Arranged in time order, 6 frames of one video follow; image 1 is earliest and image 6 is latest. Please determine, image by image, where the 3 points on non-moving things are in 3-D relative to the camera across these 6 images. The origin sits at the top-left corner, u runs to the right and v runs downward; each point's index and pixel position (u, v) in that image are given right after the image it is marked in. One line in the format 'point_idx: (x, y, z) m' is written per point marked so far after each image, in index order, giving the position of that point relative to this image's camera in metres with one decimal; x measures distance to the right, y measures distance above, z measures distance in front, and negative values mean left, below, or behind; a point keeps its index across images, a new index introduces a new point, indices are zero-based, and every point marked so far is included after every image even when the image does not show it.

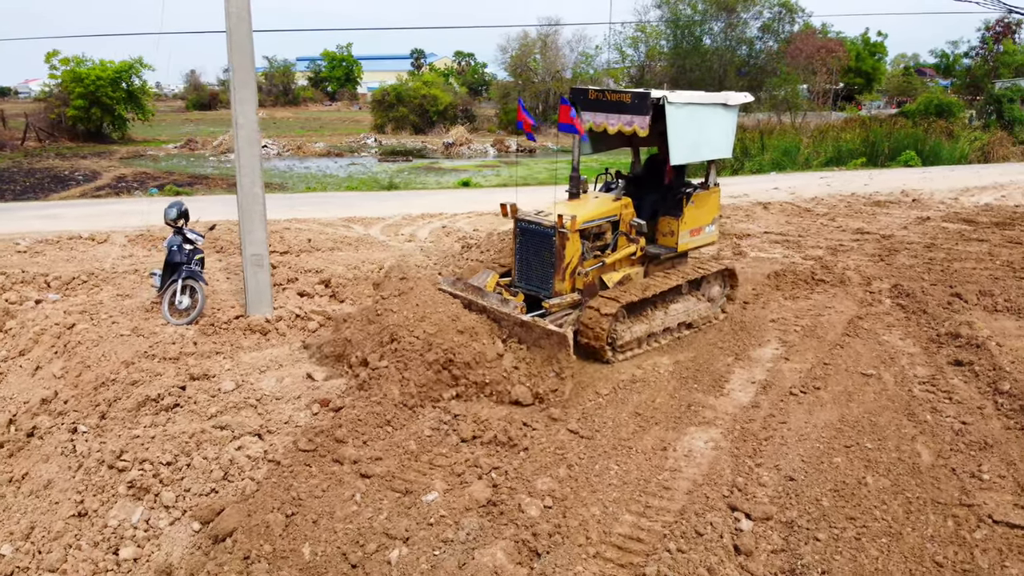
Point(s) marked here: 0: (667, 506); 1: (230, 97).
0: (+0.9, -1.3, +4.4) m
1: (-2.6, +1.7, +6.9) m
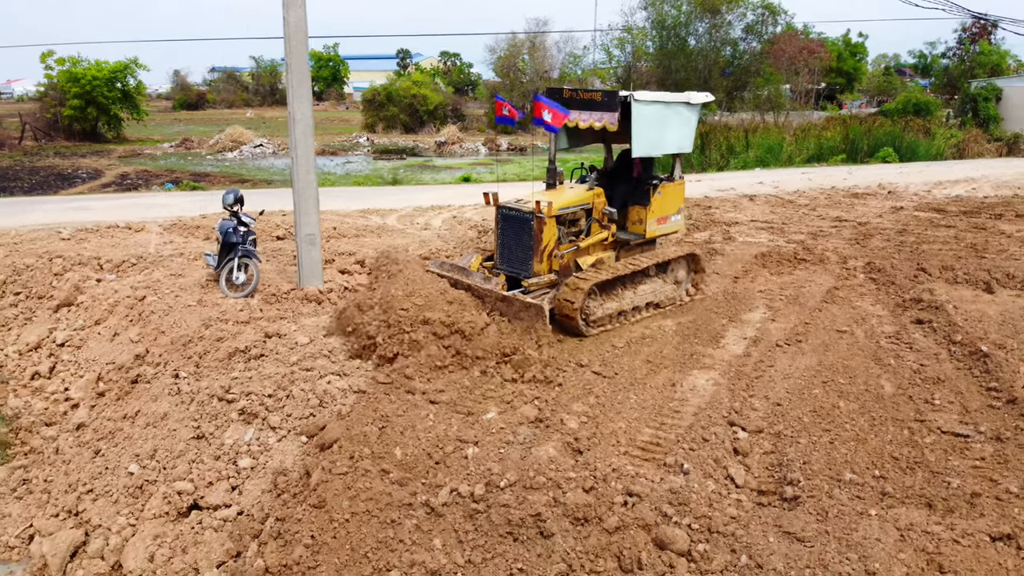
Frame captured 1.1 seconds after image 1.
0: (+1.2, -1.0, +5.4) m
1: (-2.3, +2.0, +7.9) m
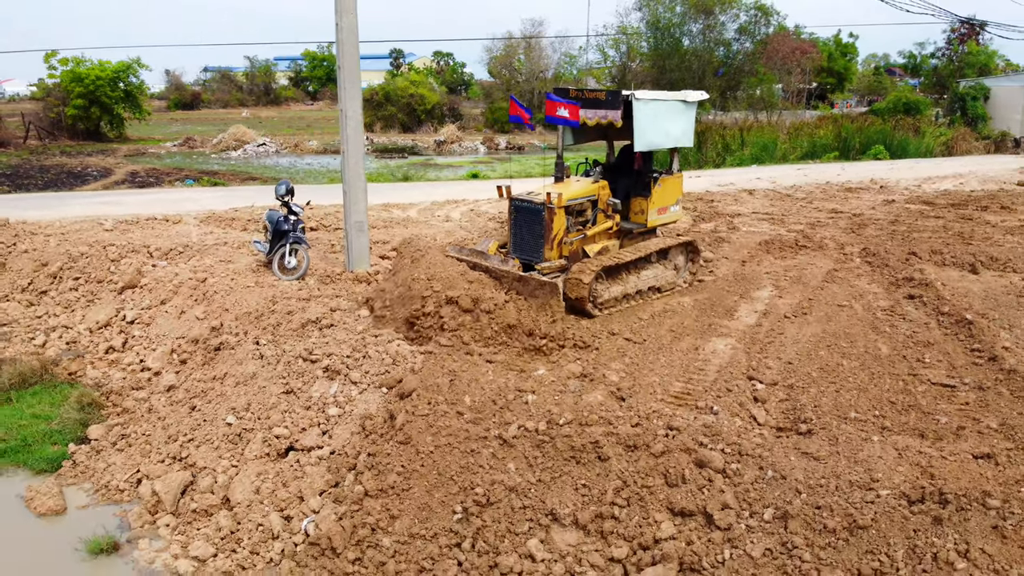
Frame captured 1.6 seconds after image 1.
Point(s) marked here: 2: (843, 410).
0: (+1.6, -0.7, +6.3) m
1: (-2.0, +2.2, +8.6) m
2: (+2.4, -0.9, +5.6) m
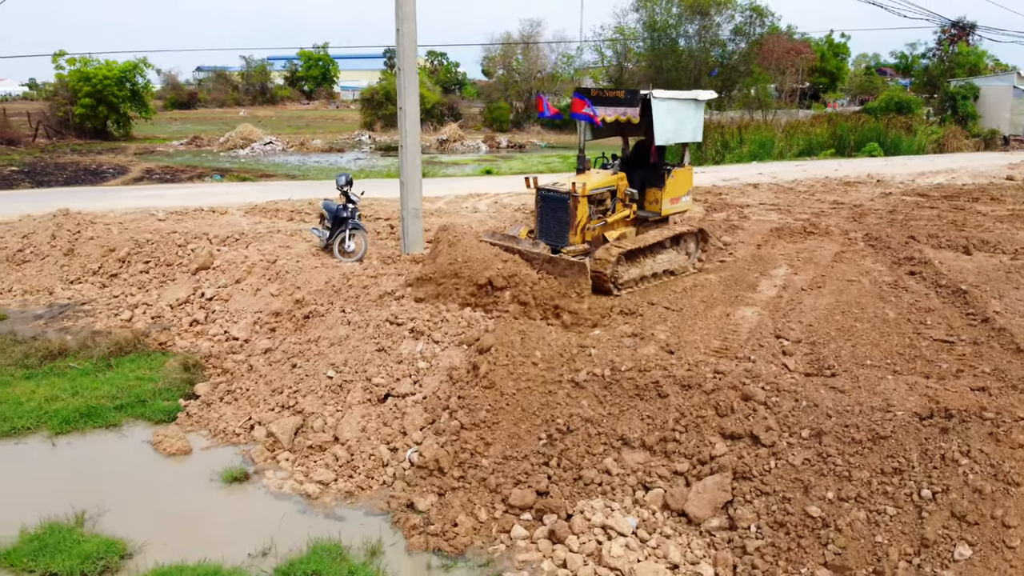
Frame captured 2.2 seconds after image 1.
0: (+2.2, -0.5, +7.3) m
1: (-1.4, +2.5, +9.6) m
2: (+3.0, -0.6, +6.6) m
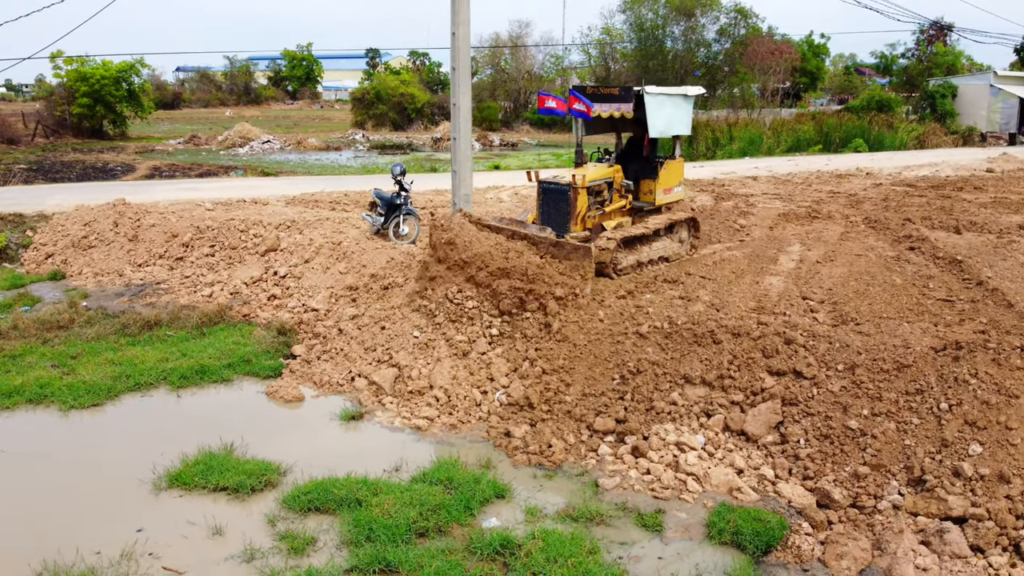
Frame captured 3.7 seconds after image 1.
0: (+2.9, -0.1, +8.4) m
1: (-0.8, +2.8, +10.7) m
2: (+3.7, -0.3, +7.7) m
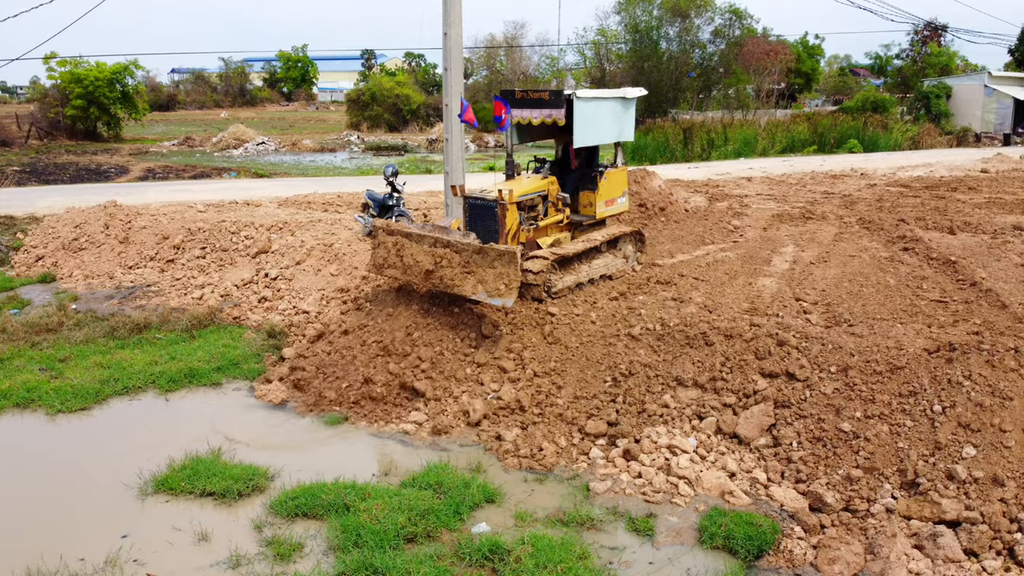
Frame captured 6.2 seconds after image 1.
0: (+2.8, -0.1, +8.4) m
1: (-0.9, +2.8, +10.6) m
2: (+3.7, -0.3, +7.7) m
